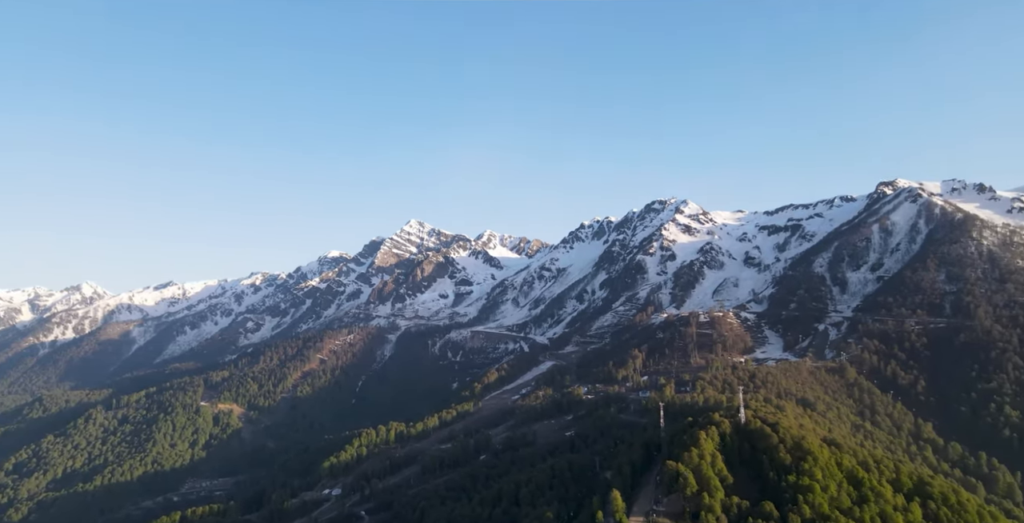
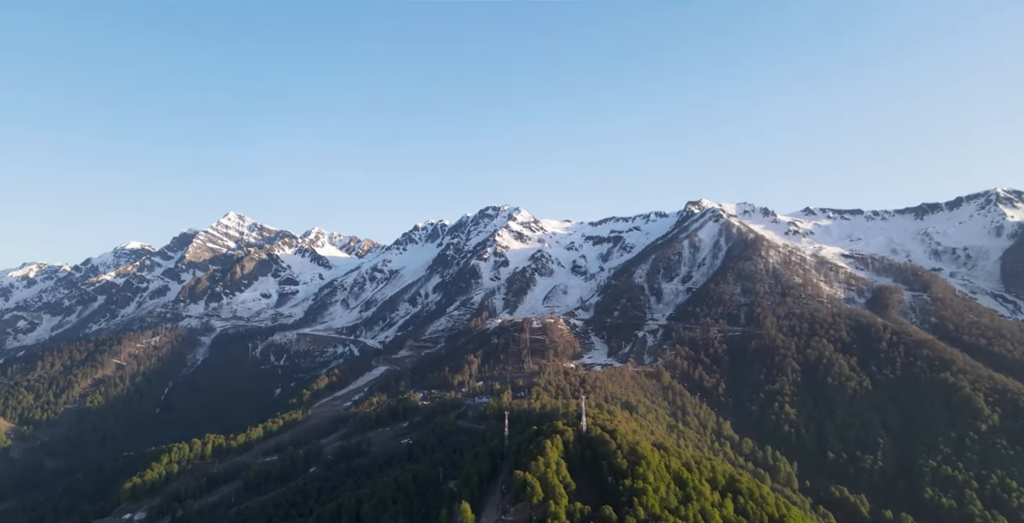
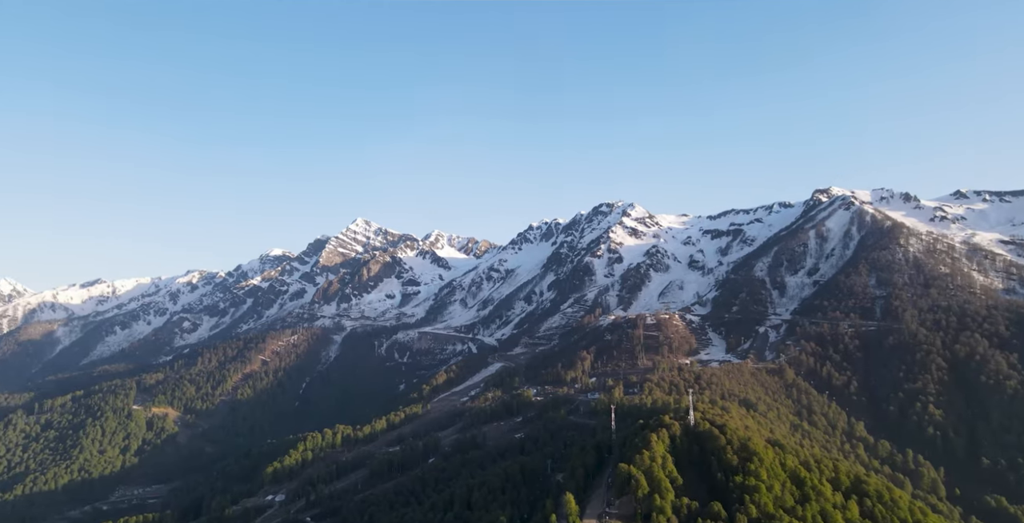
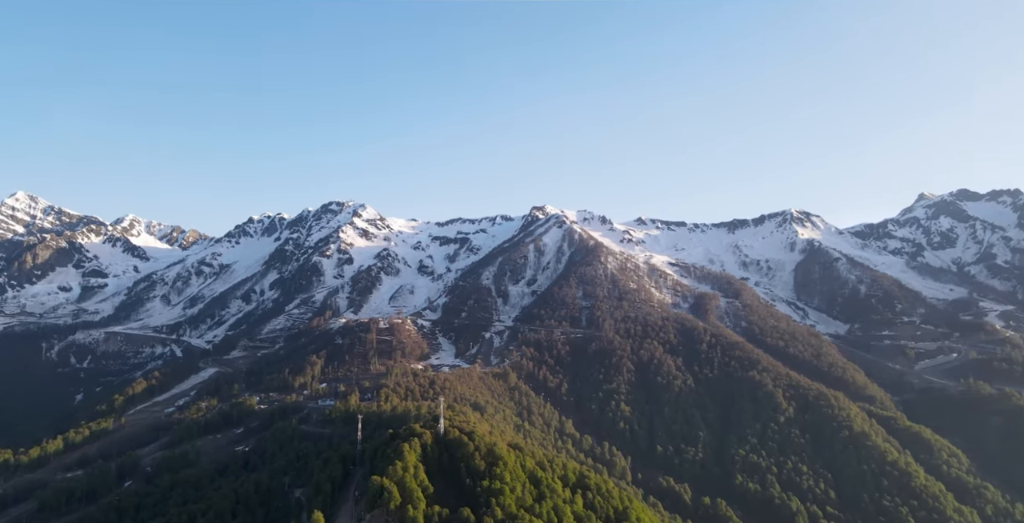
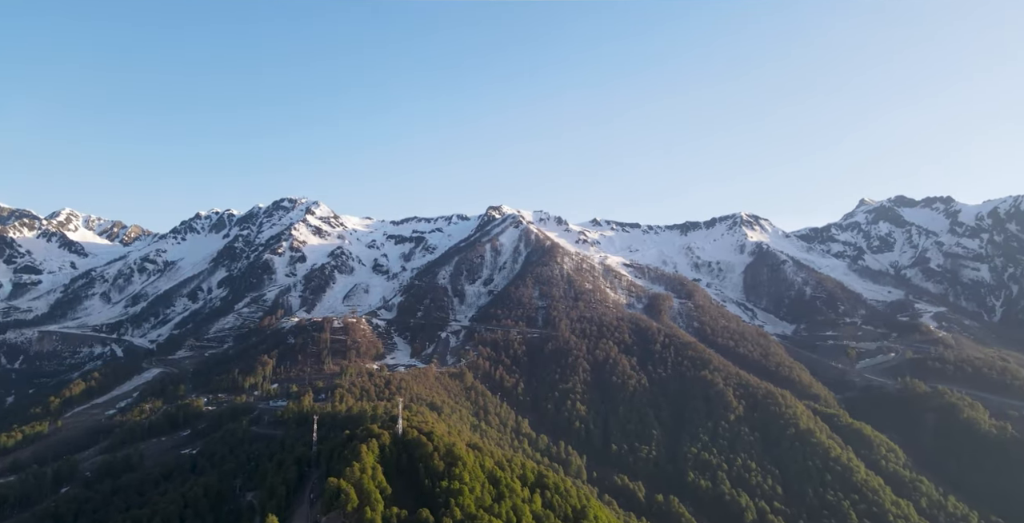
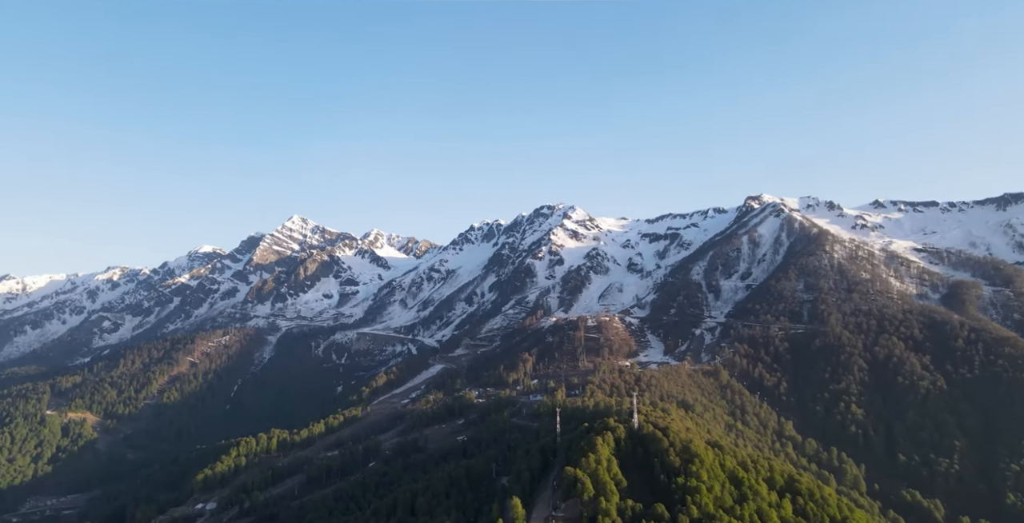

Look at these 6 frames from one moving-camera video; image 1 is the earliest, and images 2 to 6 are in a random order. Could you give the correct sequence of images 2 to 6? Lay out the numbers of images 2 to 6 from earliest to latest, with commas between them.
3, 6, 2, 4, 5
